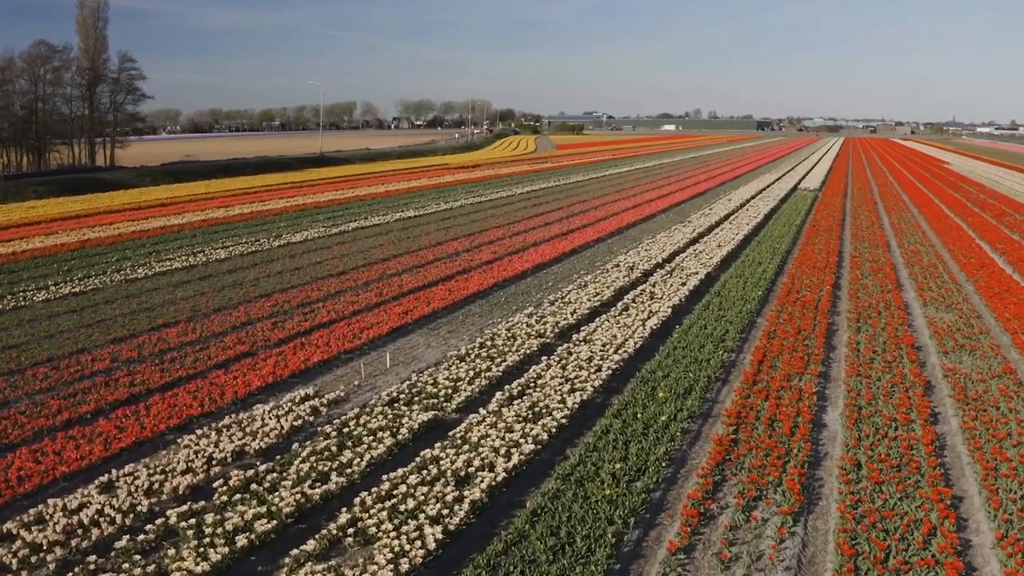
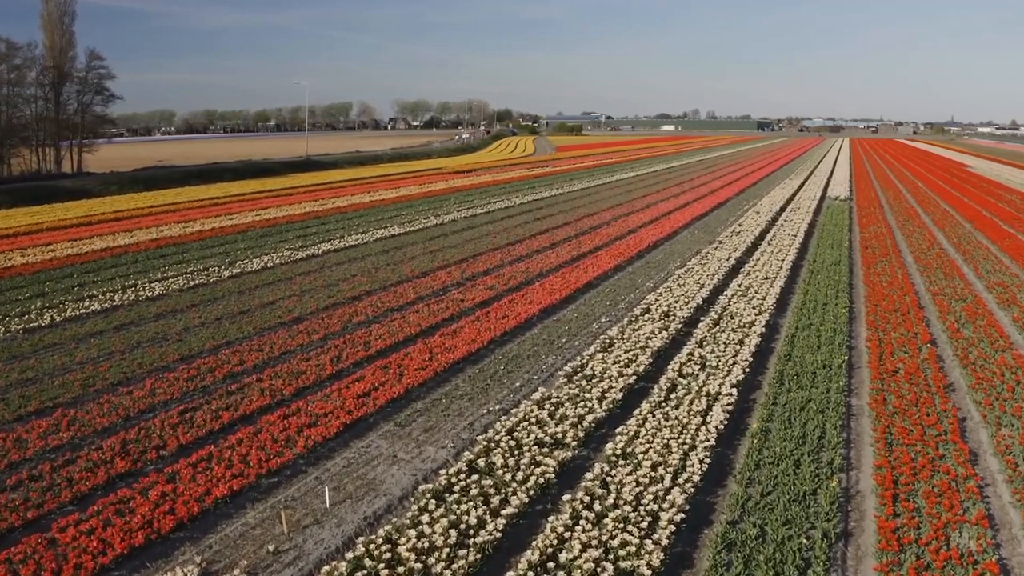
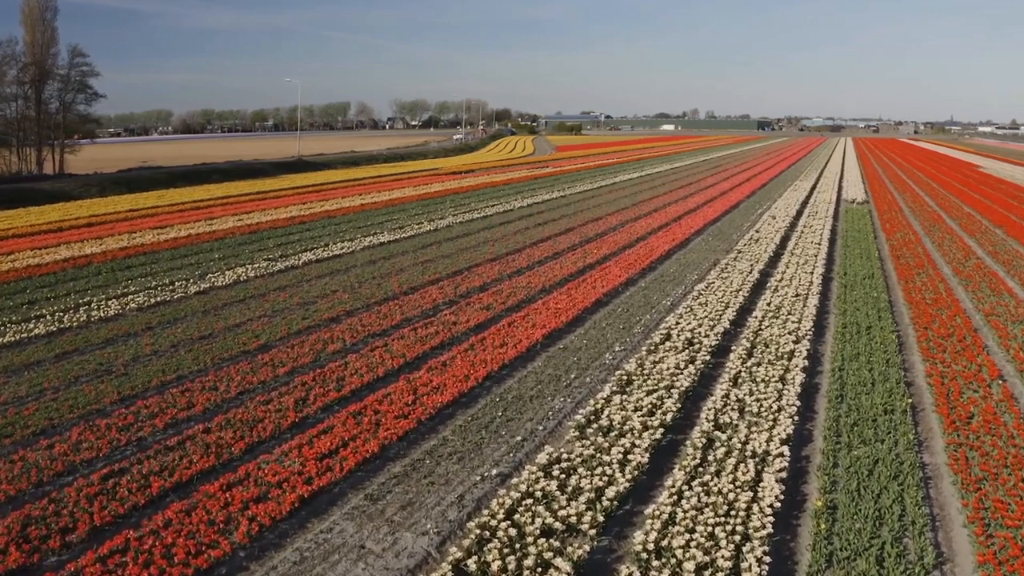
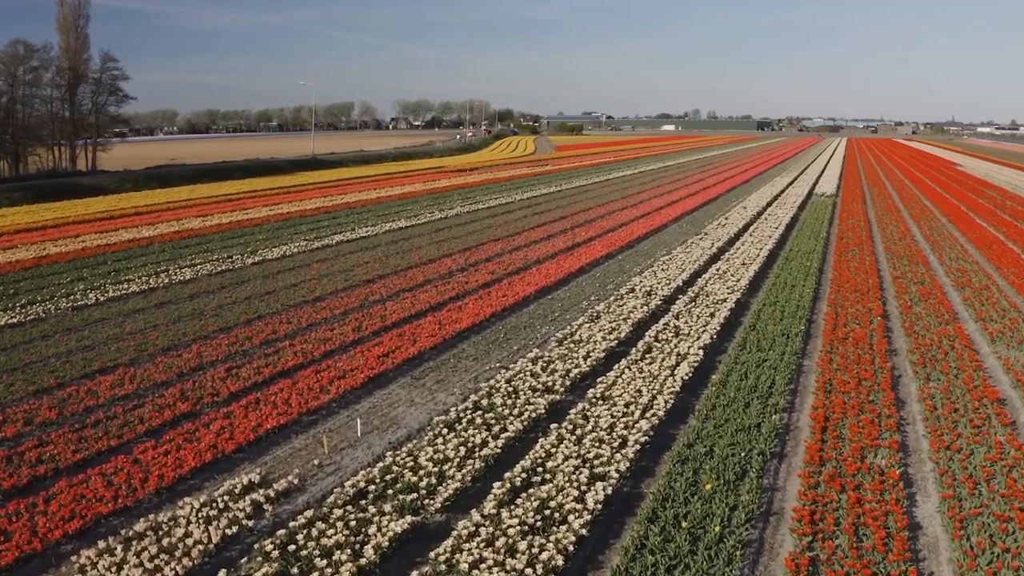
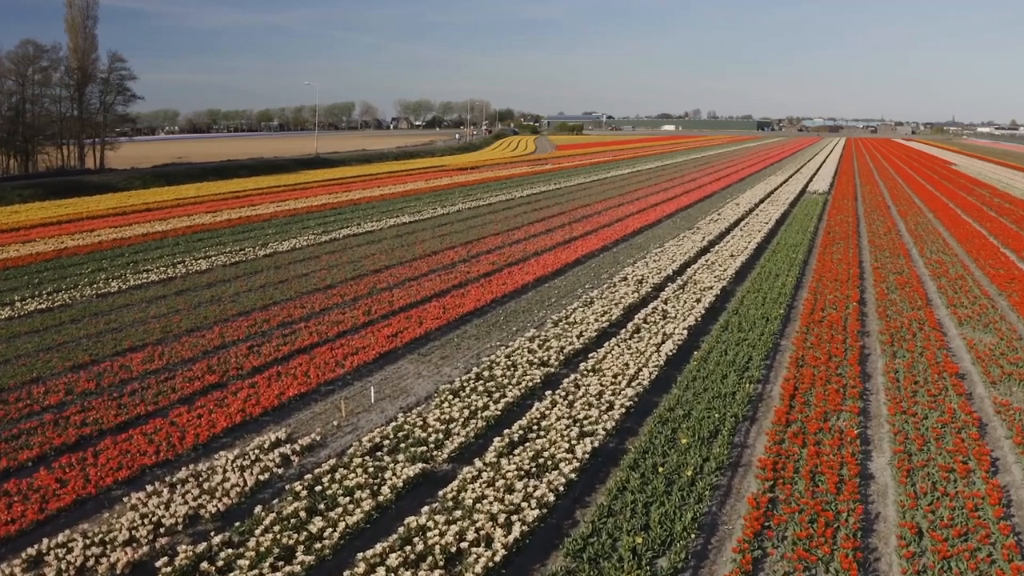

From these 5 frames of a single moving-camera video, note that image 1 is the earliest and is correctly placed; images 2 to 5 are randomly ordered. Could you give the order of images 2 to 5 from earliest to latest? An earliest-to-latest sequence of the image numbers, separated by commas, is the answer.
5, 4, 2, 3
